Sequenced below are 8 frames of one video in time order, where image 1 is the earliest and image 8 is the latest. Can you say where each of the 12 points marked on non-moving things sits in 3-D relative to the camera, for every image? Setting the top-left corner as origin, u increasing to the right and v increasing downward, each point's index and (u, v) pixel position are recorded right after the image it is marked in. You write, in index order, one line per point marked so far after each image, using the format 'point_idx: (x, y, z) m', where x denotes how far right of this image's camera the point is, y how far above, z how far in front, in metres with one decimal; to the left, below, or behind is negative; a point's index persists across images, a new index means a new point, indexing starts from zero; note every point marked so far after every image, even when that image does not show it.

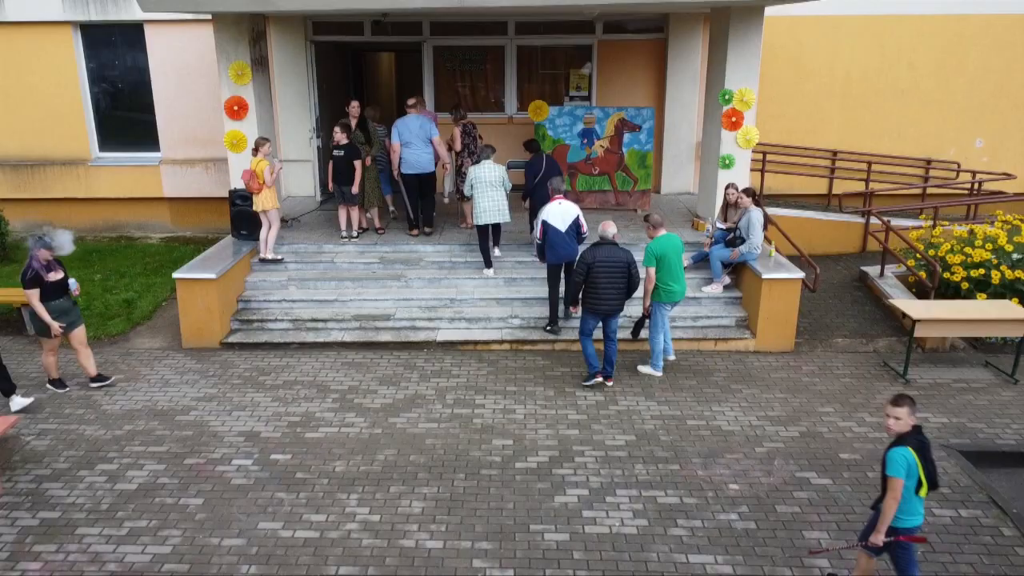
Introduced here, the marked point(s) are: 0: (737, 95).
0: (+2.1, +1.9, +8.9) m
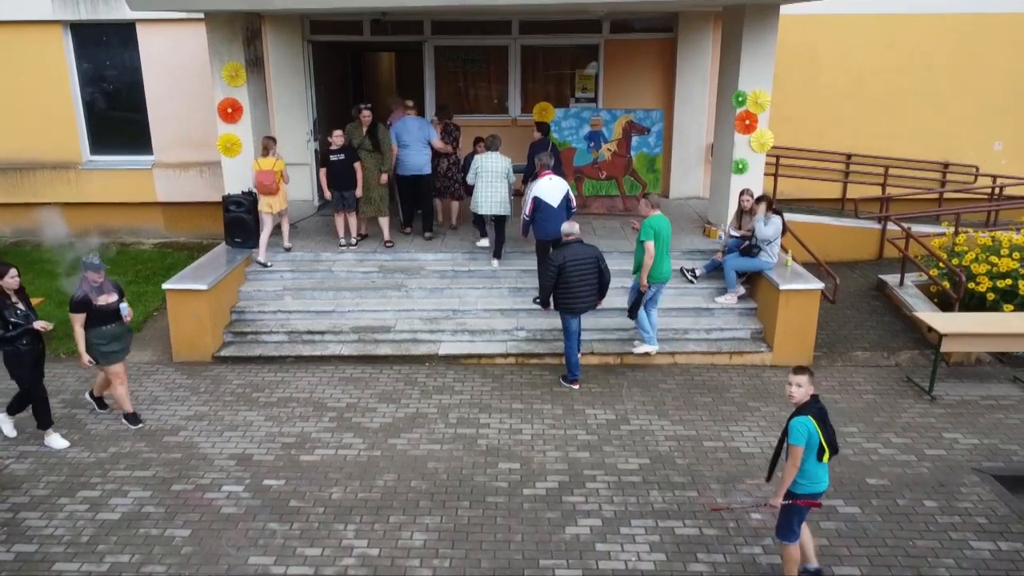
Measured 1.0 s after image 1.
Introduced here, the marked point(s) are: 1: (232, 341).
0: (+2.2, +1.8, +8.6) m
1: (-2.4, -0.5, +7.8) m
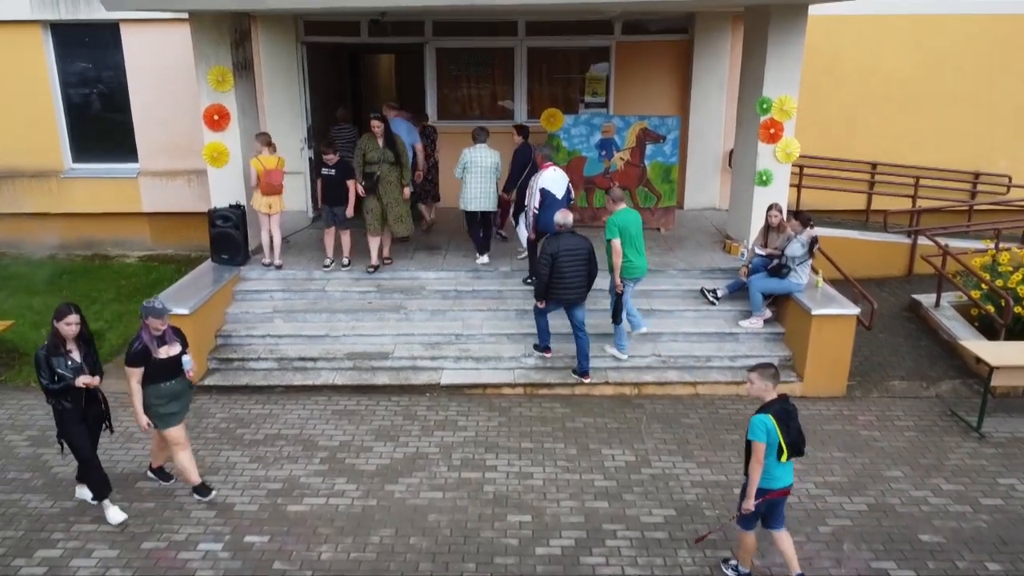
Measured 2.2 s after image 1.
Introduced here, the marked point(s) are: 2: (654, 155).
0: (+2.3, +1.6, +8.0) m
1: (-2.3, -0.6, +7.3) m
2: (+1.4, +1.3, +9.3) m
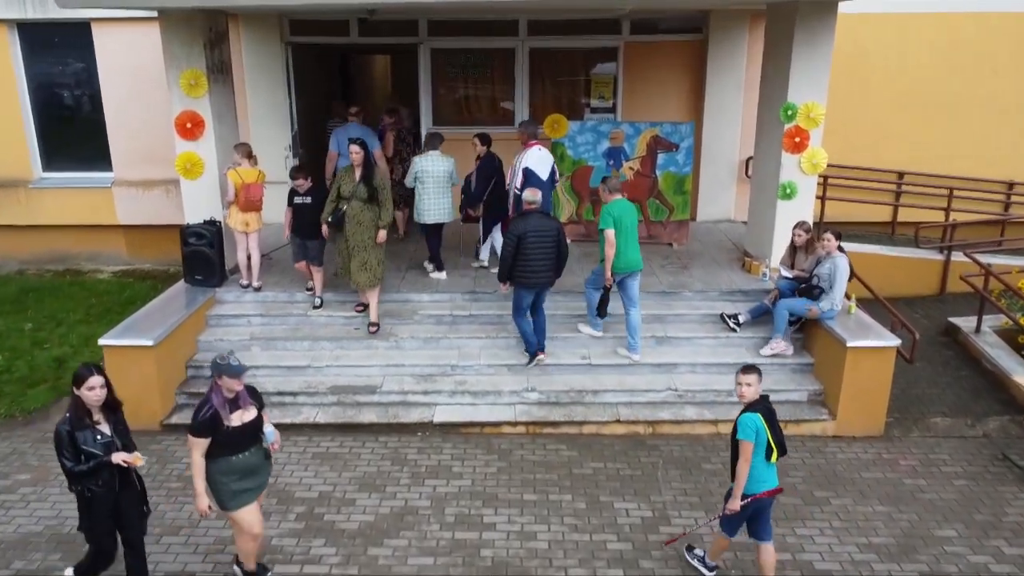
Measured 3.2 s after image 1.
0: (+2.3, +1.4, +7.3) m
1: (-2.3, -0.8, +6.6) m
2: (+1.4, +1.1, +8.6) m
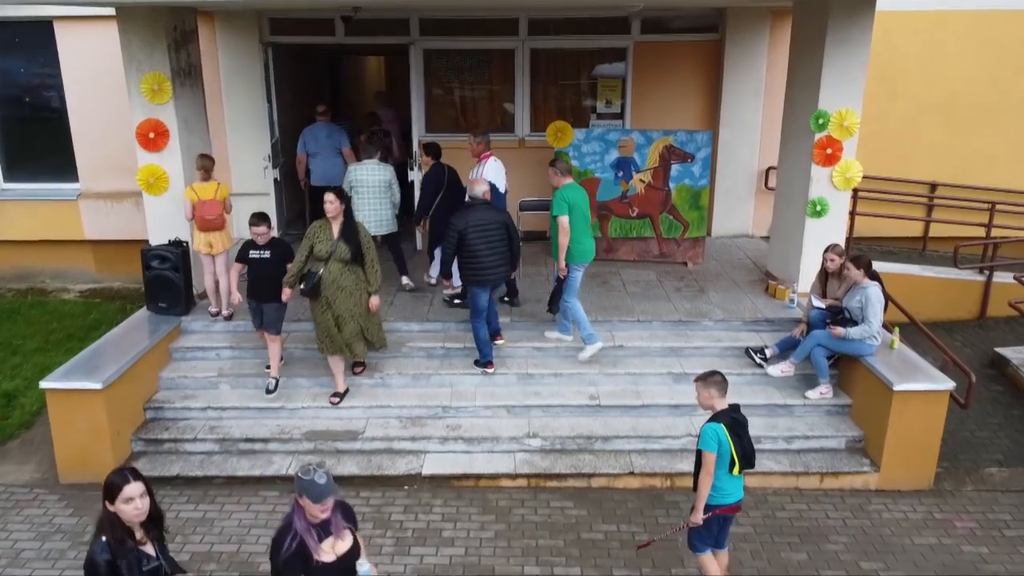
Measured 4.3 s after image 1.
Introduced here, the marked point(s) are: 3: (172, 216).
0: (+2.3, +1.2, +6.5) m
1: (-2.3, -1.0, +5.8) m
2: (+1.4, +0.9, +7.8) m
3: (-2.5, +0.5, +6.9) m
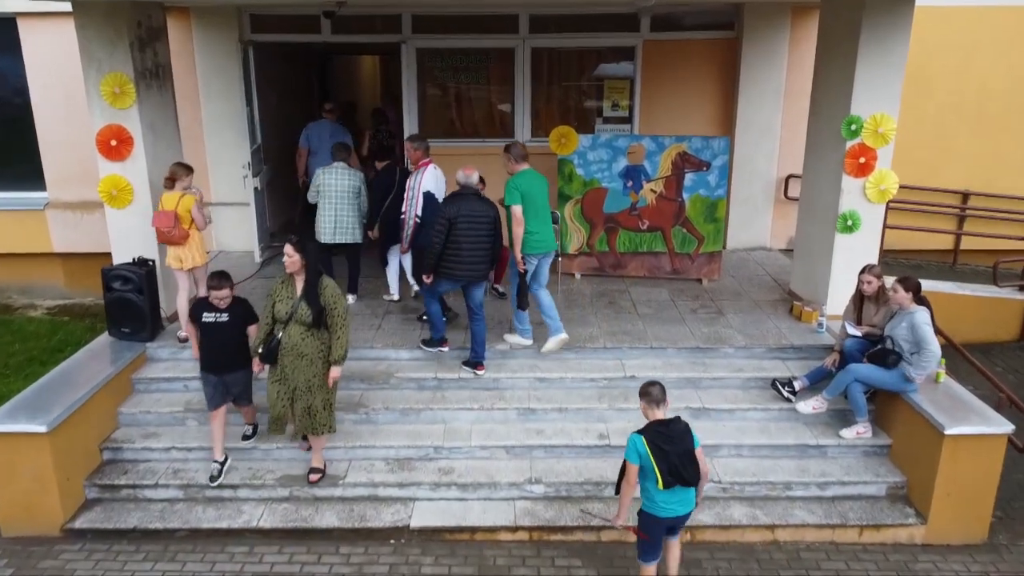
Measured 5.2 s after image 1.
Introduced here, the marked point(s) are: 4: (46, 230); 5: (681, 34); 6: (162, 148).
0: (+2.3, +1.0, +5.9) m
1: (-2.3, -1.2, +5.2) m
2: (+1.4, +0.8, +7.2) m
3: (-2.5, +0.4, +6.2) m
4: (-4.2, +0.5, +8.4) m
5: (+1.5, +2.2, +8.0) m
6: (-2.4, +1.0, +6.4) m
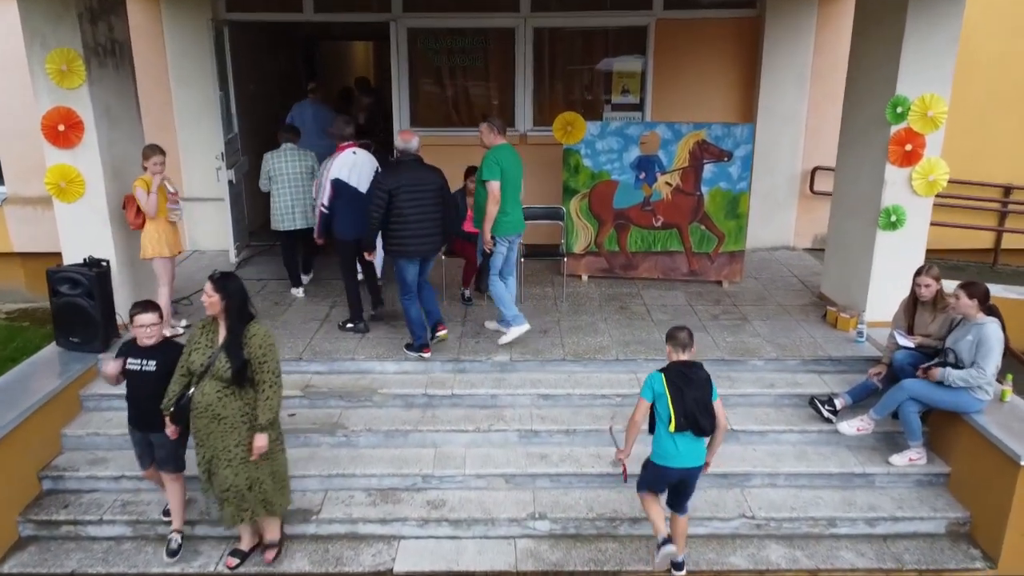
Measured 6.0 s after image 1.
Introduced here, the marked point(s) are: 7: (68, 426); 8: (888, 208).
0: (+2.3, +1.0, +5.2) m
1: (-2.3, -1.2, +4.5) m
2: (+1.4, +0.8, +6.5) m
3: (-2.5, +0.4, +5.5) m
4: (-4.2, +0.5, +7.7) m
5: (+1.5, +2.2, +7.3) m
6: (-2.4, +0.9, +5.7) m
7: (-2.4, -0.7, +5.0) m
8: (+2.2, +0.5, +5.4) m
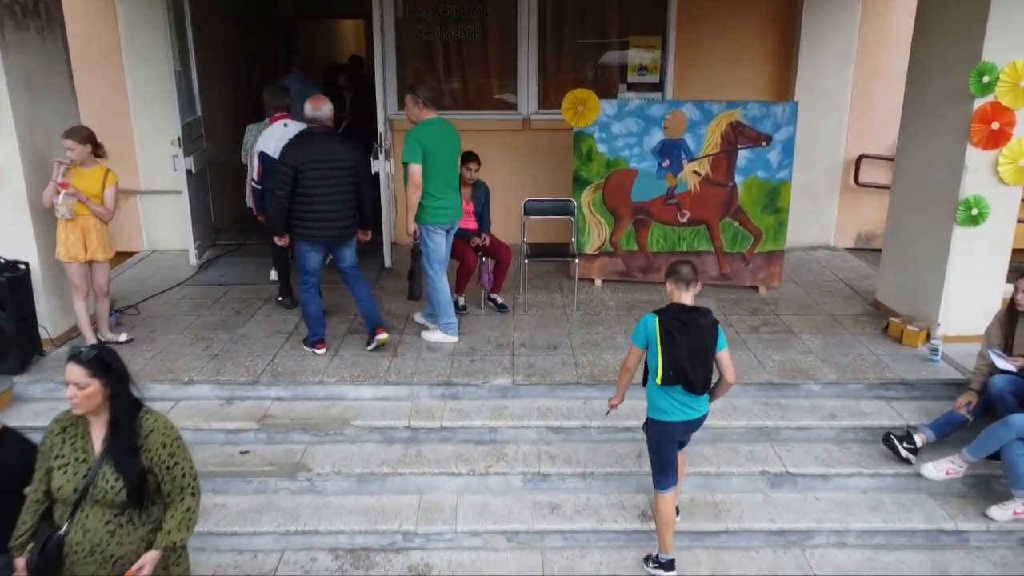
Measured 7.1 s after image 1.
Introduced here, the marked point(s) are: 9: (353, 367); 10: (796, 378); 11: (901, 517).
0: (+2.3, +1.0, +4.3) m
1: (-2.3, -1.2, +3.6) m
2: (+1.4, +0.7, +5.6) m
3: (-2.5, +0.3, +4.6) m
4: (-4.2, +0.5, +6.8) m
5: (+1.5, +2.1, +6.4) m
6: (-2.4, +0.9, +4.8) m
7: (-2.3, -0.8, +4.0) m
8: (+2.2, +0.4, +4.5) m
9: (-0.8, -0.4, +4.6) m
10: (+1.3, -0.4, +4.4) m
11: (+1.6, -0.9, +3.7) m
